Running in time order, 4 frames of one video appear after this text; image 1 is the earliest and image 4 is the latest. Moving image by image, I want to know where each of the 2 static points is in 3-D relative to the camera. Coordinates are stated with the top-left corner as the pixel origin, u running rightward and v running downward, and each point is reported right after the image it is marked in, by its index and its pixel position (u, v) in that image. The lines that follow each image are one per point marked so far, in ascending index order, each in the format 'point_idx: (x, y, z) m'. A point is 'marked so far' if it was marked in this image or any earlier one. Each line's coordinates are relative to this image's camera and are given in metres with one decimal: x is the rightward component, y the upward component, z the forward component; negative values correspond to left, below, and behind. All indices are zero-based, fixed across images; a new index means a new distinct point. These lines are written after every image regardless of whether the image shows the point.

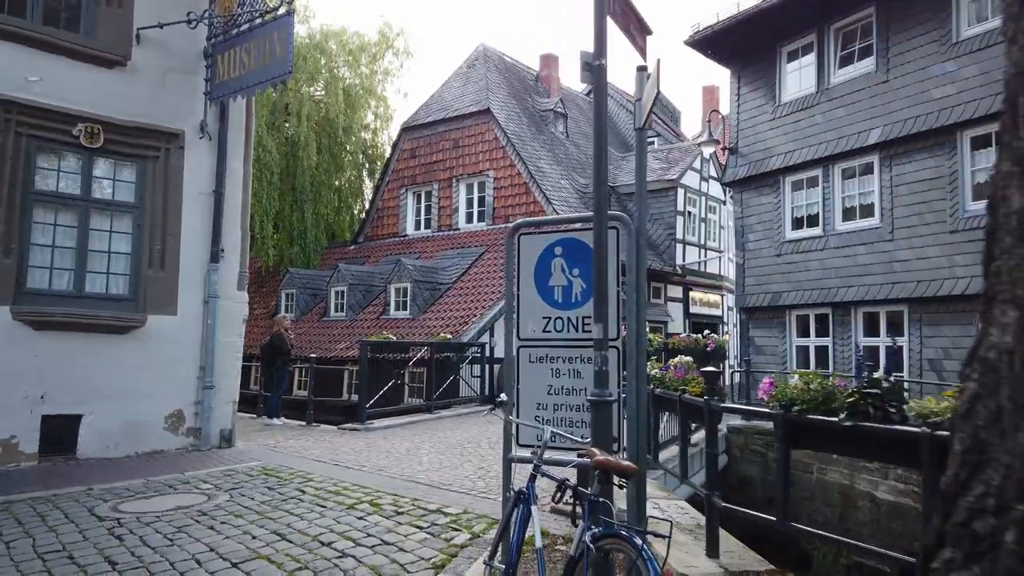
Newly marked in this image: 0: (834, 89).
0: (+5.5, +3.4, +12.9) m
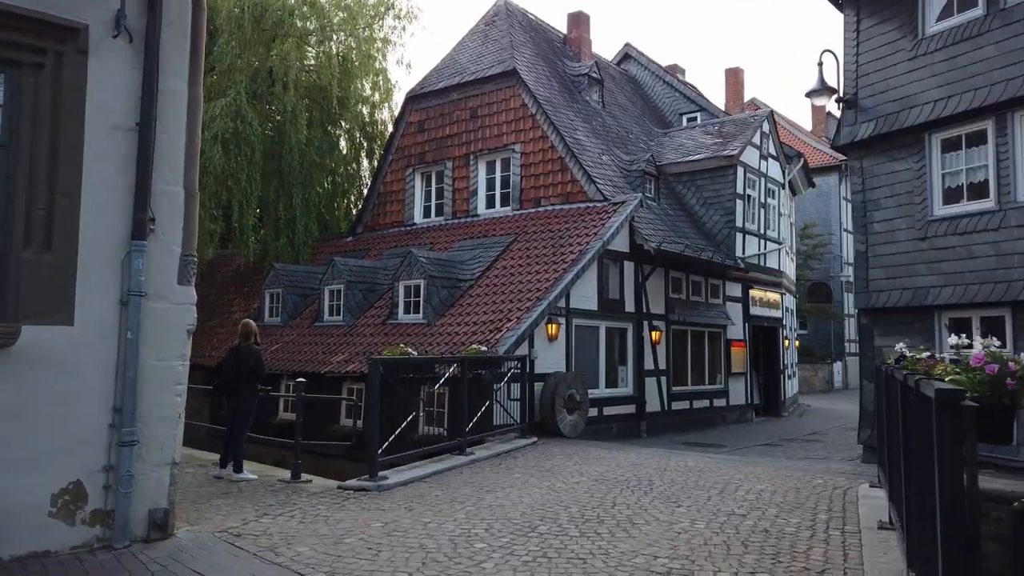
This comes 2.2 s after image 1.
0: (+6.3, +3.5, +9.4) m
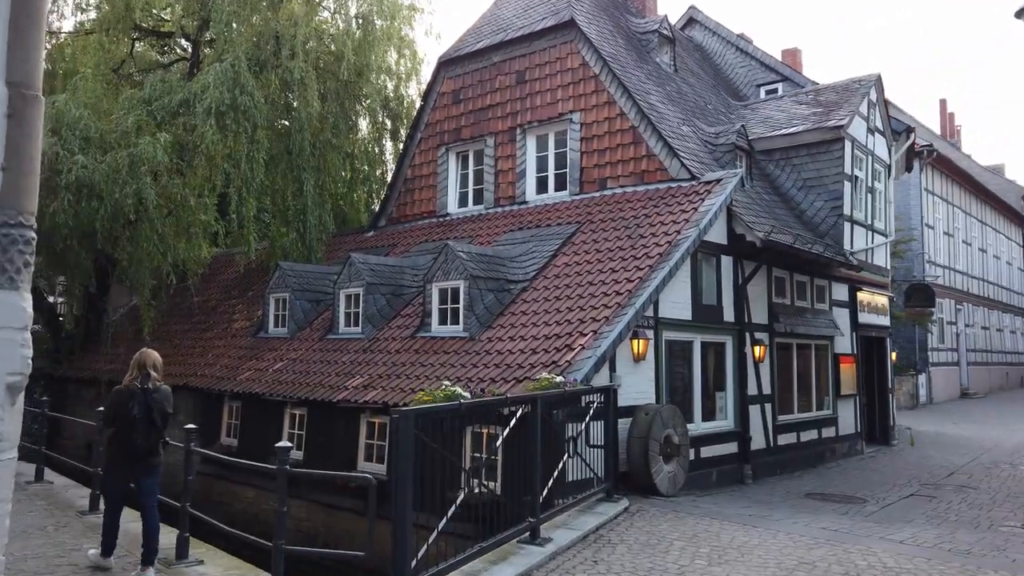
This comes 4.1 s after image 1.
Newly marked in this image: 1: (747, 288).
0: (+7.1, +3.5, +6.0) m
1: (+3.7, 0.0, +12.0) m
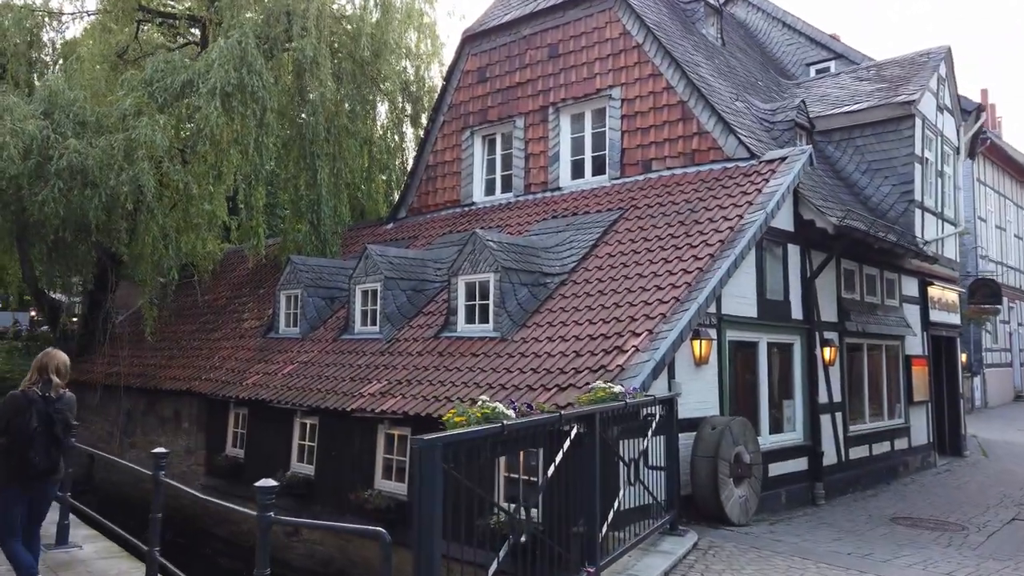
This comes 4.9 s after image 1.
0: (+7.4, +3.6, +4.4) m
1: (+4.2, +0.1, +10.6) m
